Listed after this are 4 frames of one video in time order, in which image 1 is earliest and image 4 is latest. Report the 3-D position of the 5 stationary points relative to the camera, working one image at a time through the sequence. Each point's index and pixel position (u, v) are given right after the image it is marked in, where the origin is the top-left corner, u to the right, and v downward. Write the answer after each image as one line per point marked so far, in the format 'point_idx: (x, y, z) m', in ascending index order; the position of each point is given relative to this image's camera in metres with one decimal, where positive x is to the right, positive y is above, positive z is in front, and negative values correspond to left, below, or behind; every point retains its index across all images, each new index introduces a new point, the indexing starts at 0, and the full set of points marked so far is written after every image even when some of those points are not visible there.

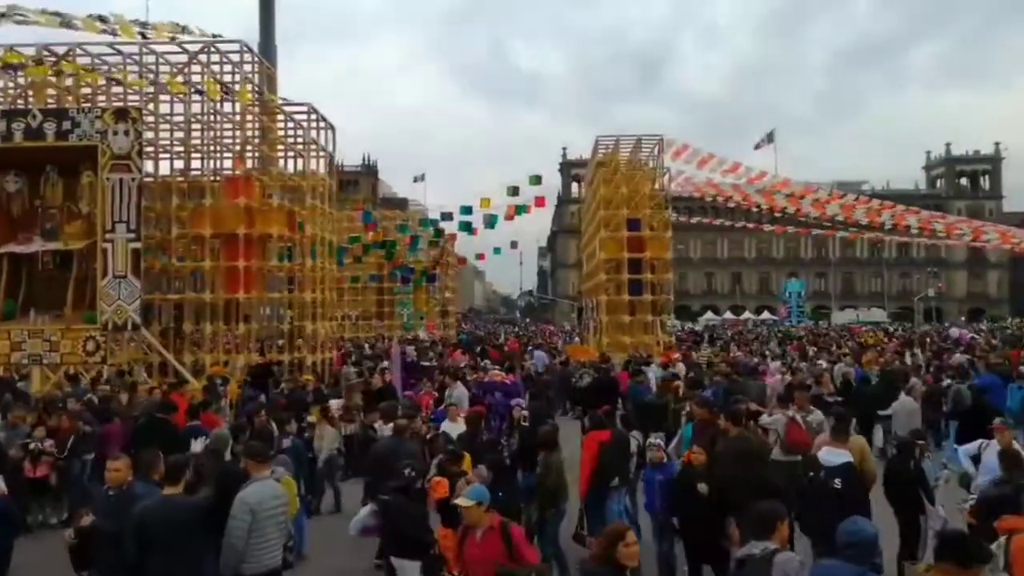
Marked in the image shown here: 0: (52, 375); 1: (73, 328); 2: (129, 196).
0: (-8.6, -1.6, +19.0) m
1: (-8.3, -0.8, +19.1) m
2: (-7.3, +1.7, +19.1) m
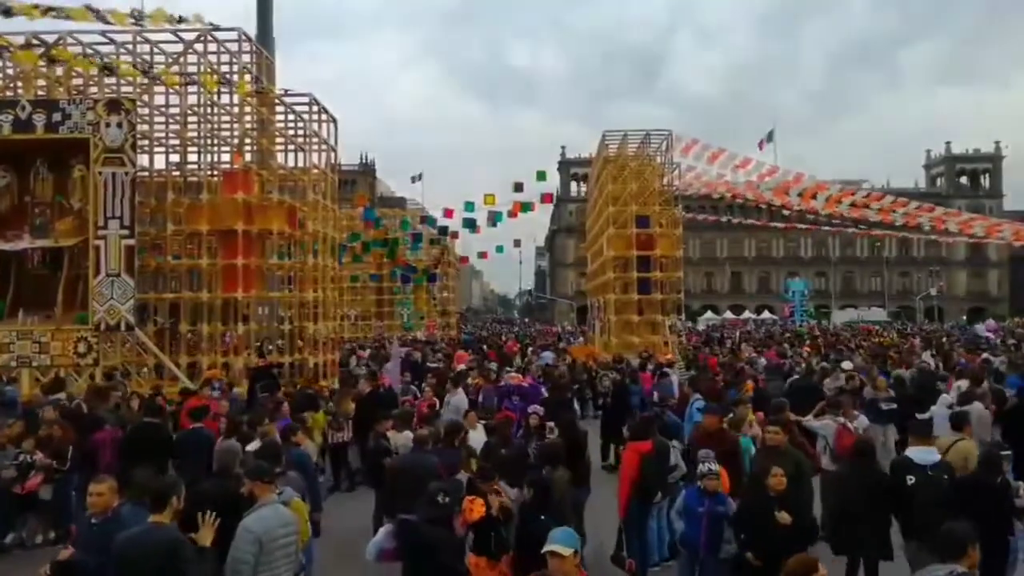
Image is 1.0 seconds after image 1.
0: (-8.4, -1.6, +18.1) m
1: (-8.1, -0.7, +18.2) m
2: (-7.1, +1.8, +18.3) m
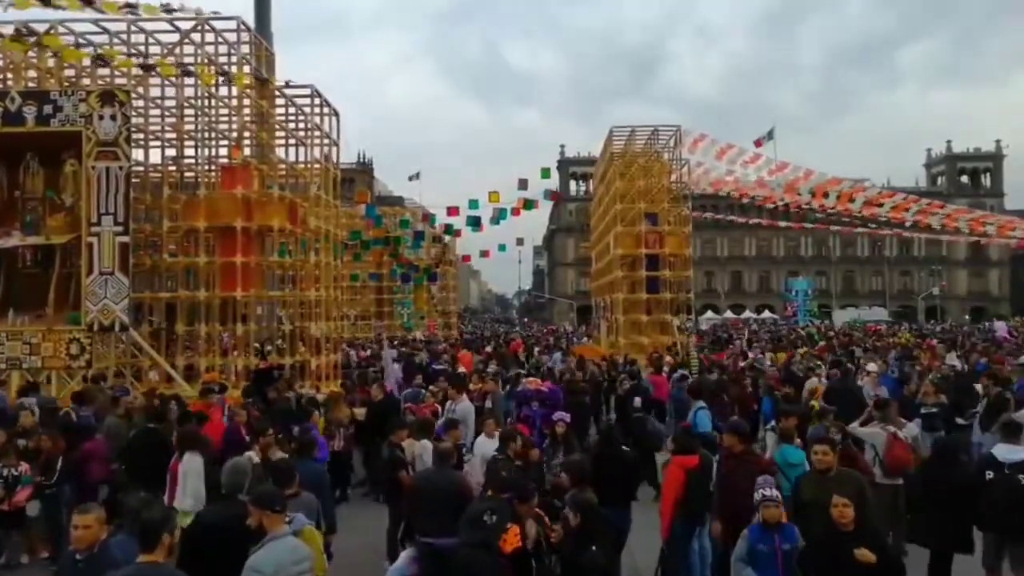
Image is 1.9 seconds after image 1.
0: (-8.3, -1.6, +17.4) m
1: (-7.9, -0.7, +17.5) m
2: (-6.9, +1.8, +17.6) m
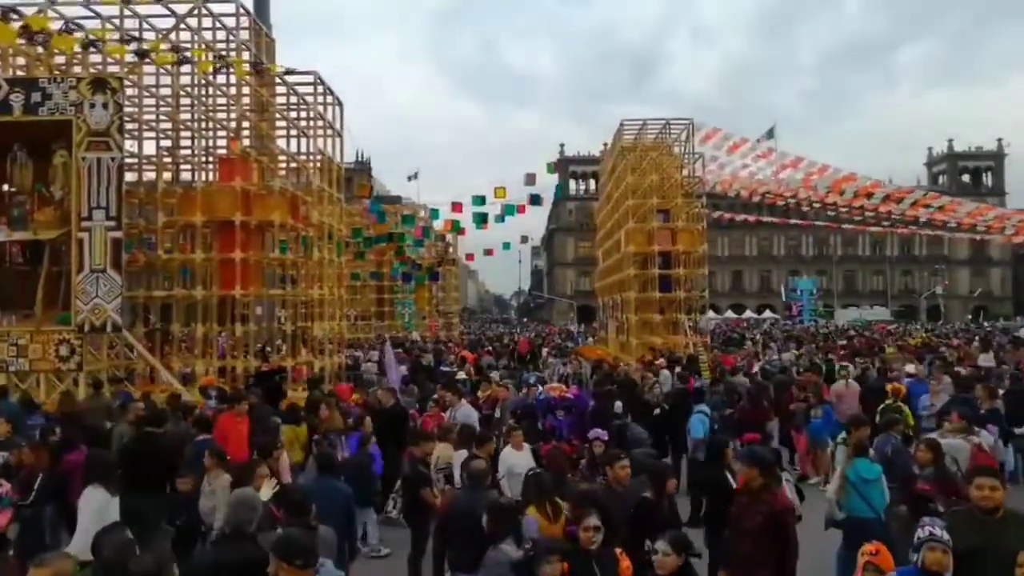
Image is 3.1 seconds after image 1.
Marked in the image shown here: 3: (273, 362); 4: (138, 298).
0: (-8.0, -1.6, +16.4) m
1: (-7.7, -0.7, +16.6) m
2: (-6.6, +1.8, +16.6) m
3: (-4.2, -1.3, +17.9) m
4: (-6.8, -0.2, +18.4) m
